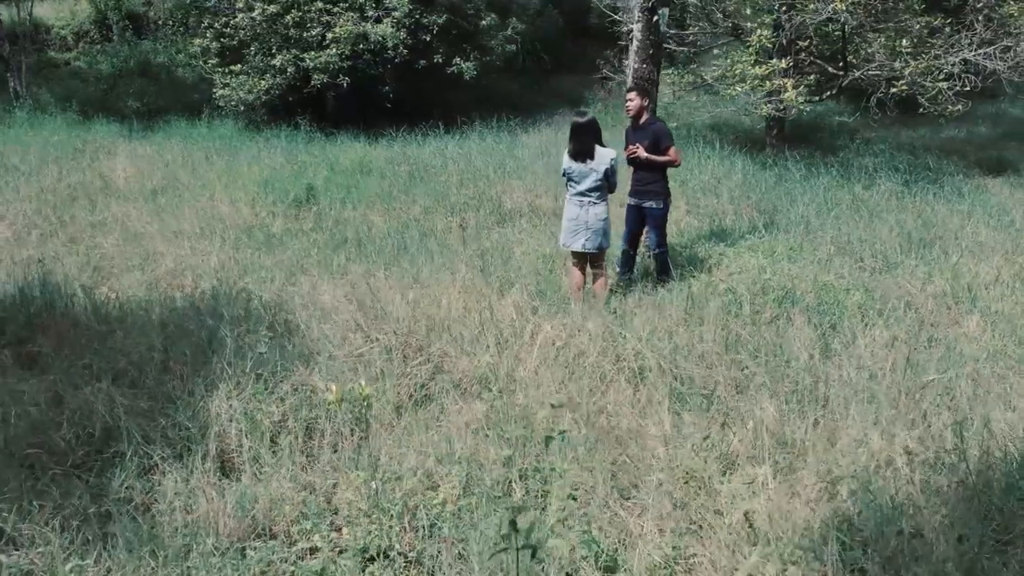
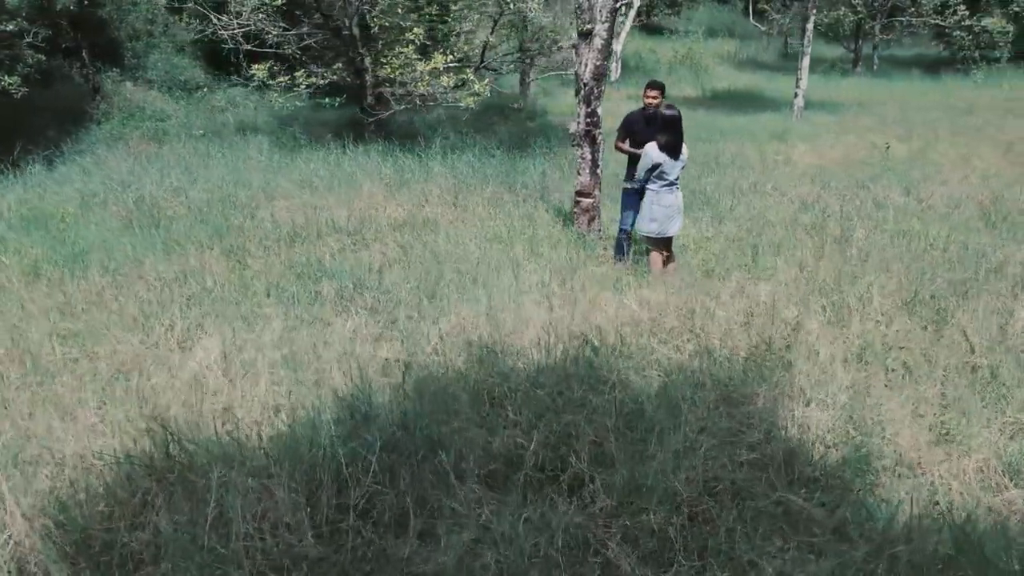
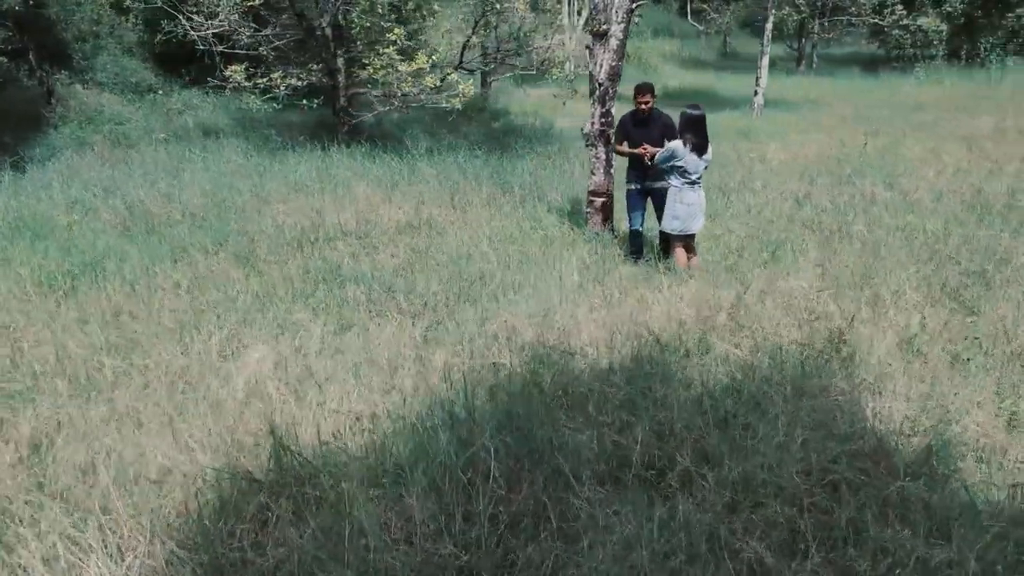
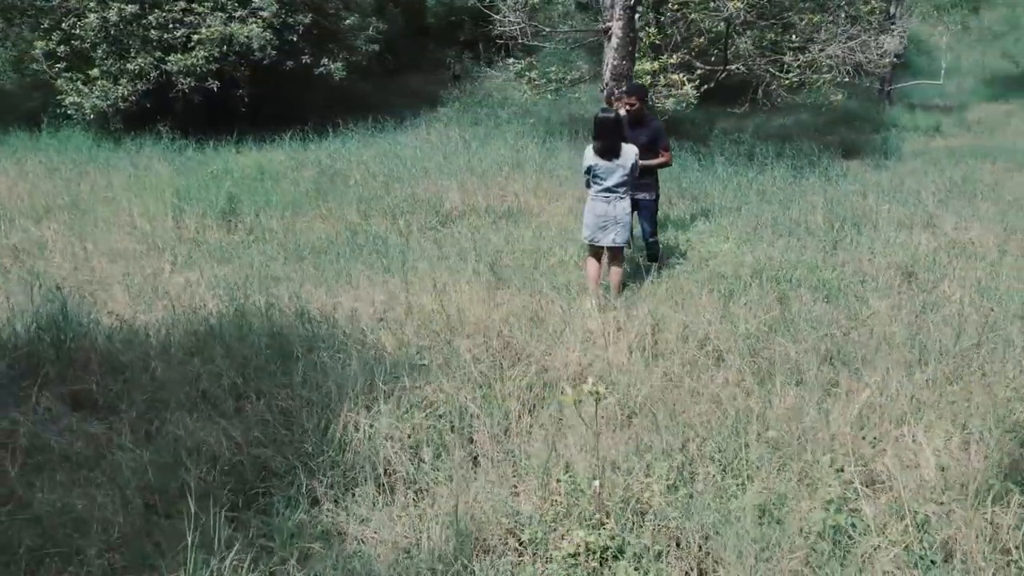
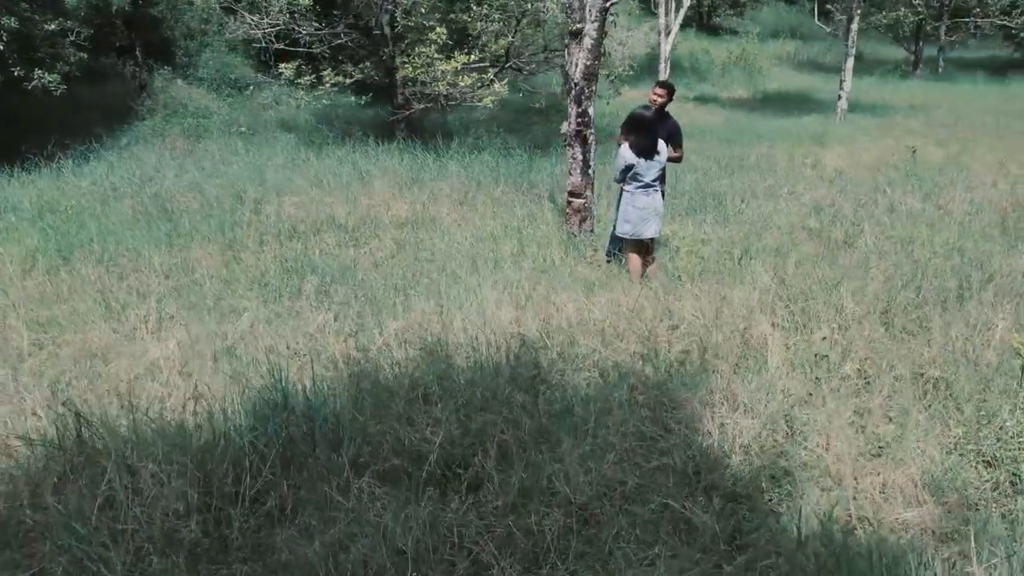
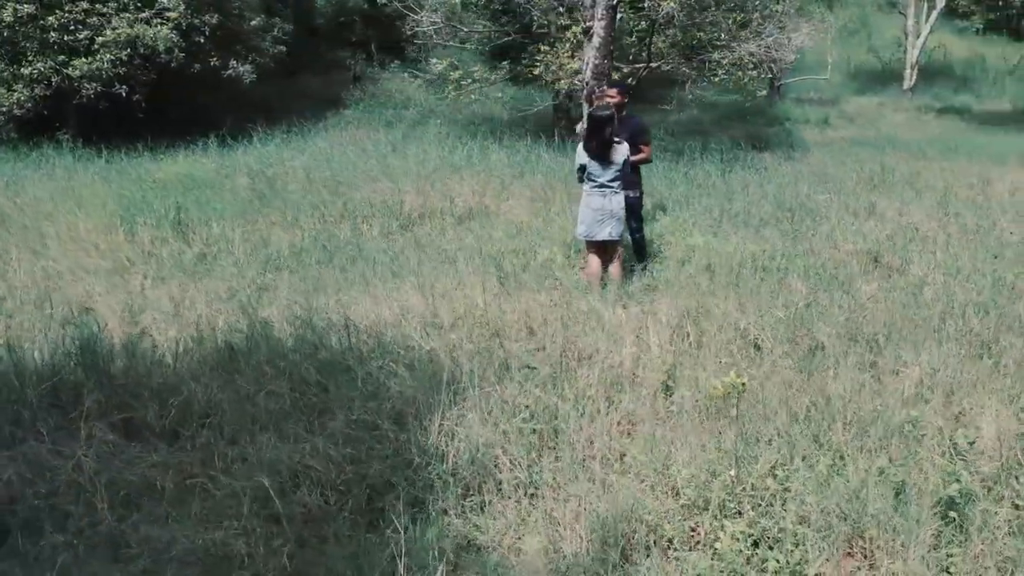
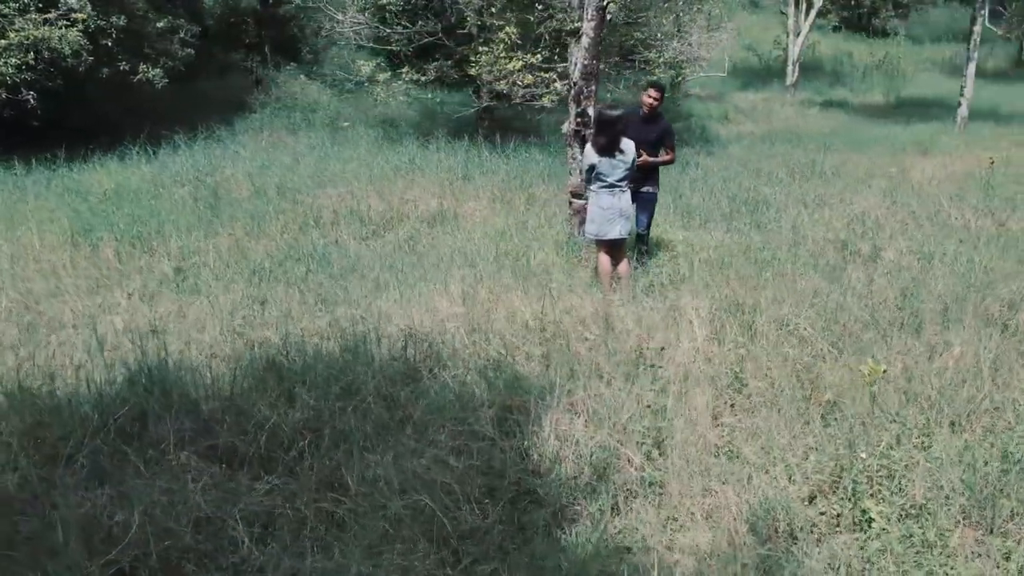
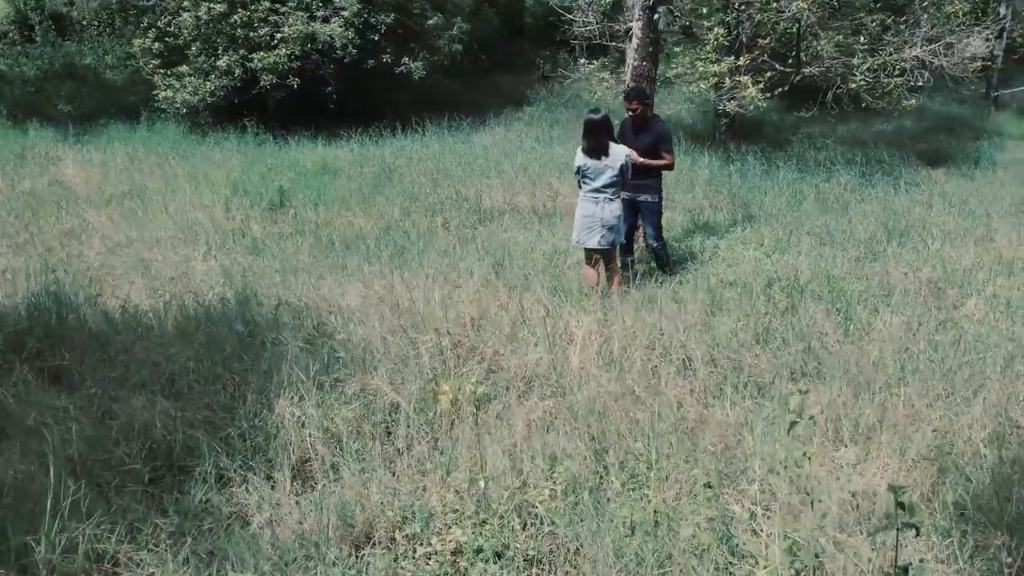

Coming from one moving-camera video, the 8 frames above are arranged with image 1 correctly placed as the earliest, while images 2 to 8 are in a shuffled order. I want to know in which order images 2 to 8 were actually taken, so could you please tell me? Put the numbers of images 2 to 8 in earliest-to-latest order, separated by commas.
8, 4, 6, 7, 5, 2, 3
